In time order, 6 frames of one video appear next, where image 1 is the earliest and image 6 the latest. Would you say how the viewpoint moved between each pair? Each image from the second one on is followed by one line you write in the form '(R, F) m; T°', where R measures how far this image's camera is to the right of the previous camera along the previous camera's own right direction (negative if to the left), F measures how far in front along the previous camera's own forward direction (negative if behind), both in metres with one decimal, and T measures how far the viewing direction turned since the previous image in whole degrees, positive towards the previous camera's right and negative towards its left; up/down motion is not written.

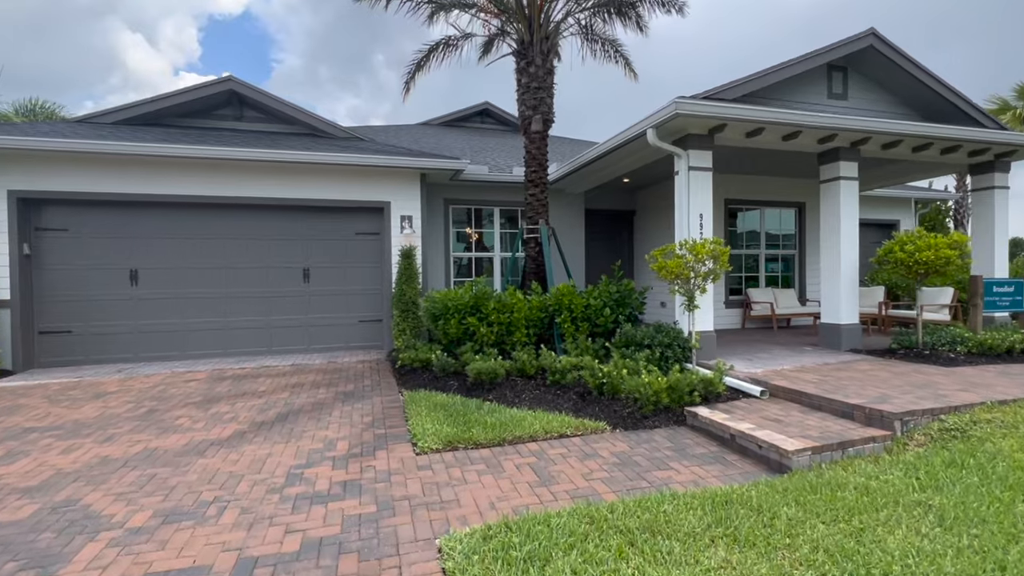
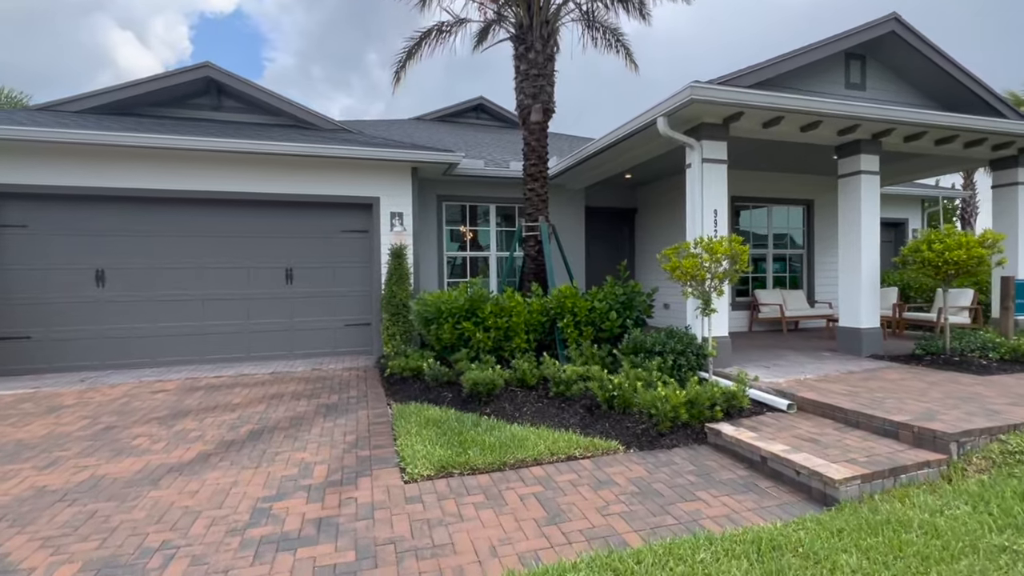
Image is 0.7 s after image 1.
(-0.1, +0.5) m; +1°
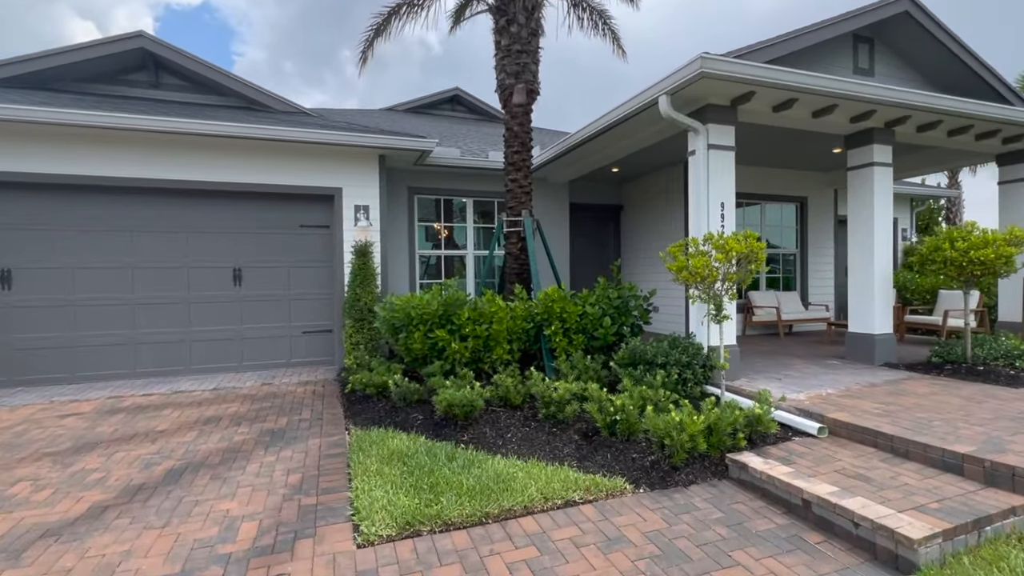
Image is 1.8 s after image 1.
(0.0, +0.8) m; +3°
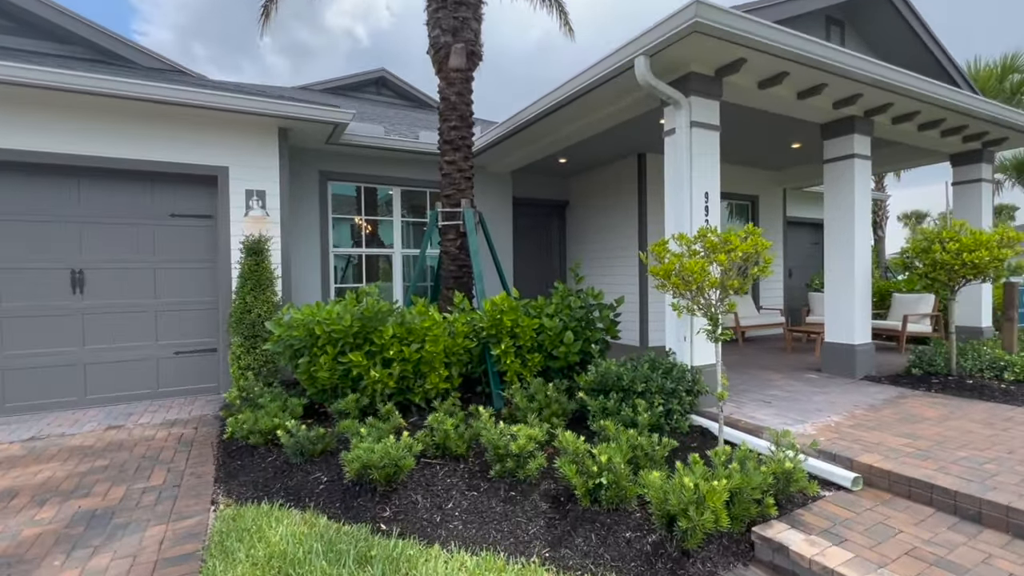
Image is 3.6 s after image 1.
(-0.1, +1.1) m; +8°
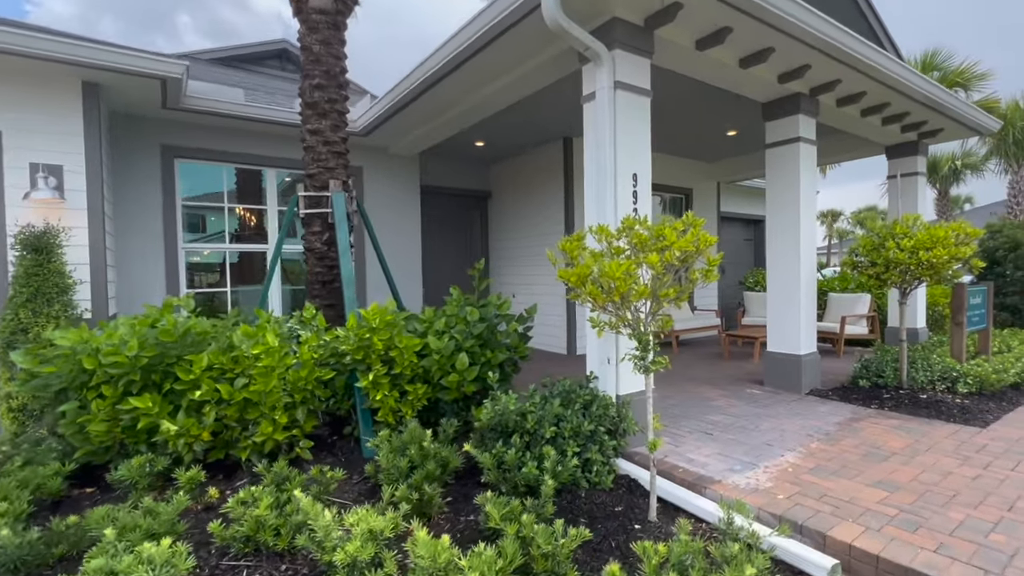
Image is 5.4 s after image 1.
(+0.4, +1.0) m; +7°
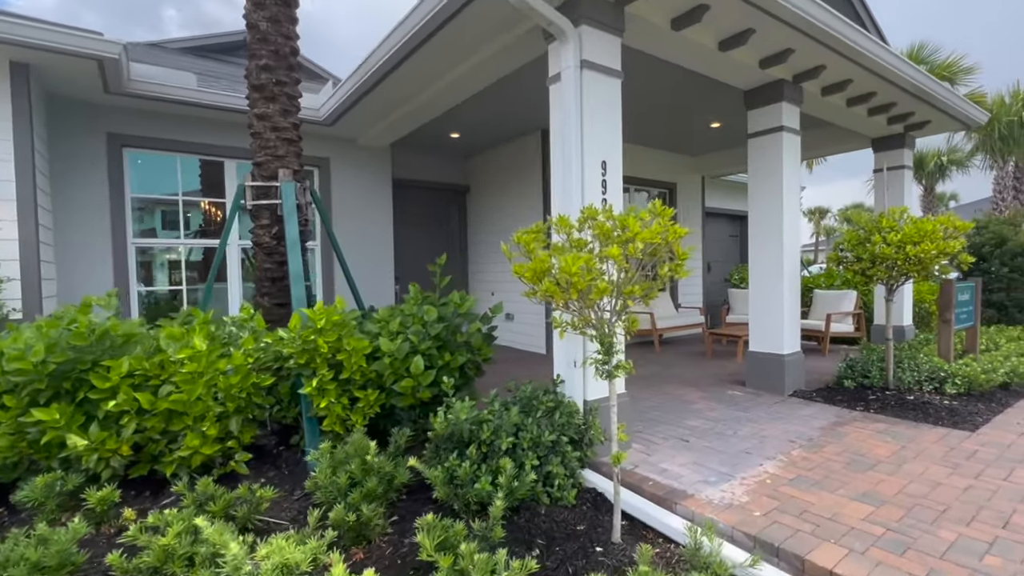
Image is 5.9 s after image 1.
(+0.2, +0.3) m; +1°
